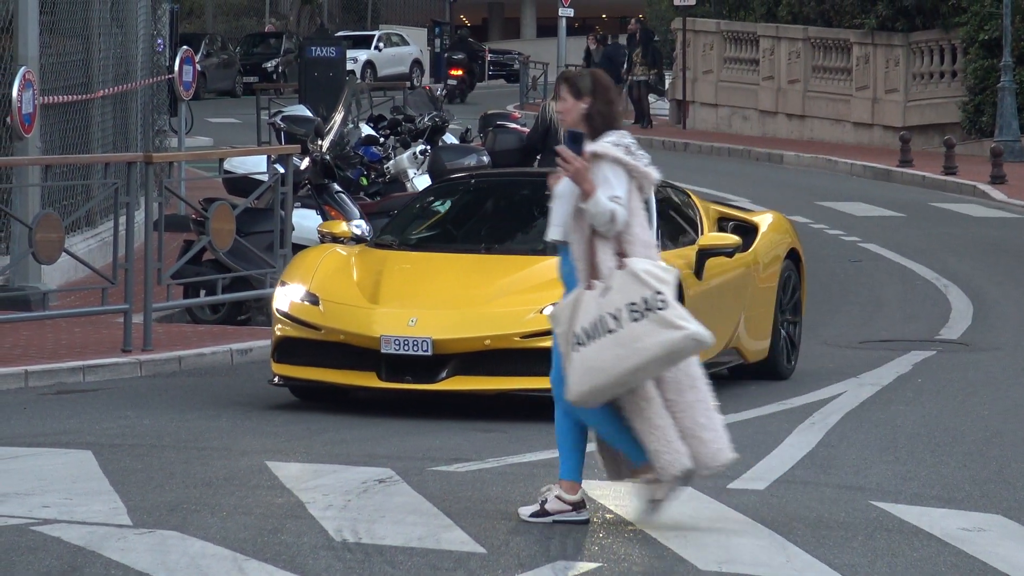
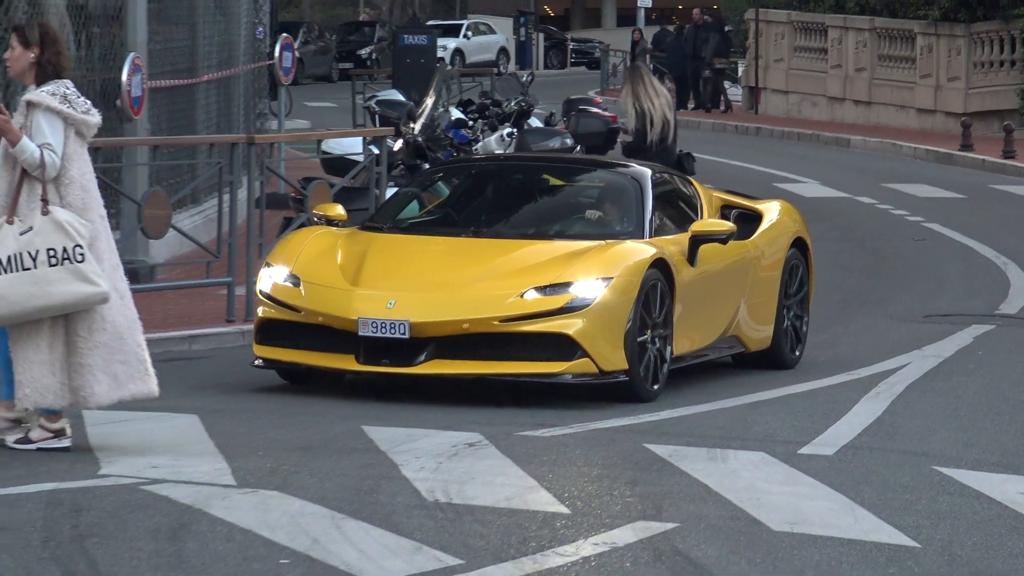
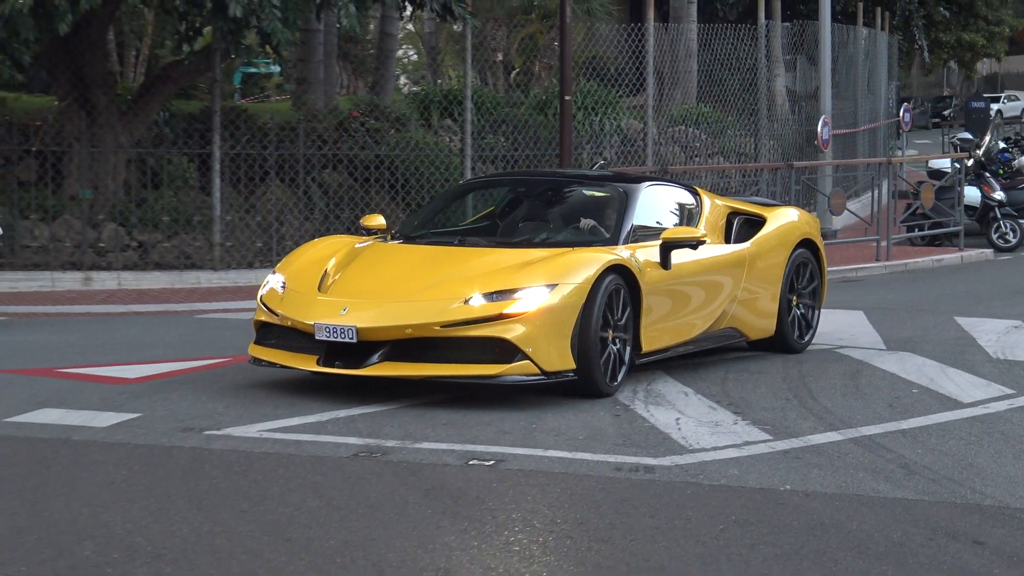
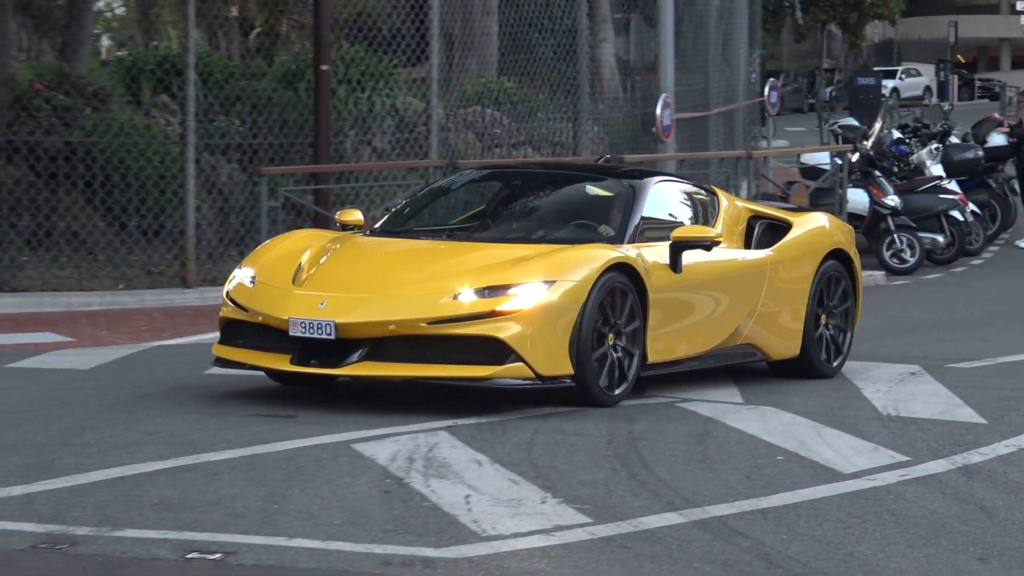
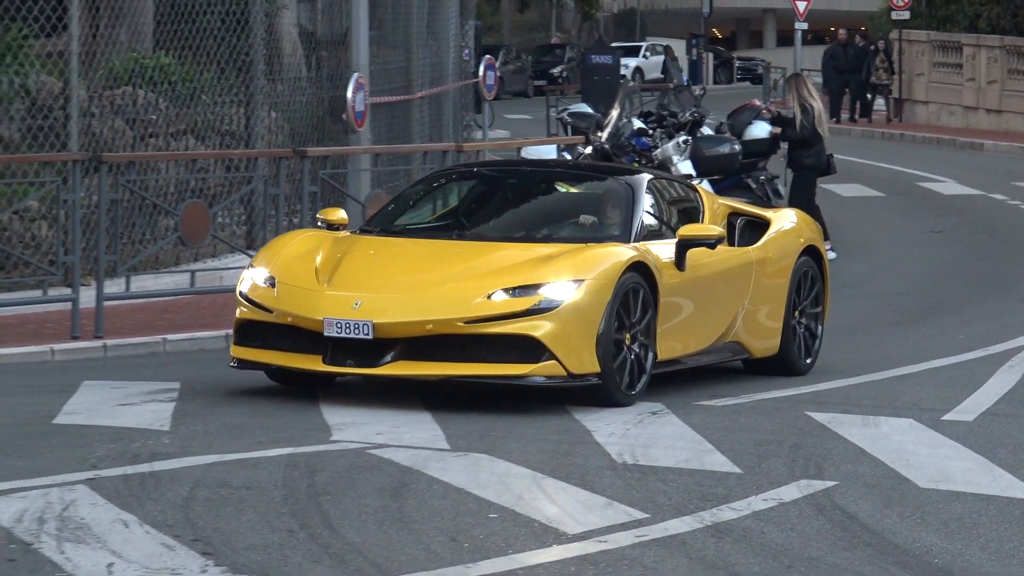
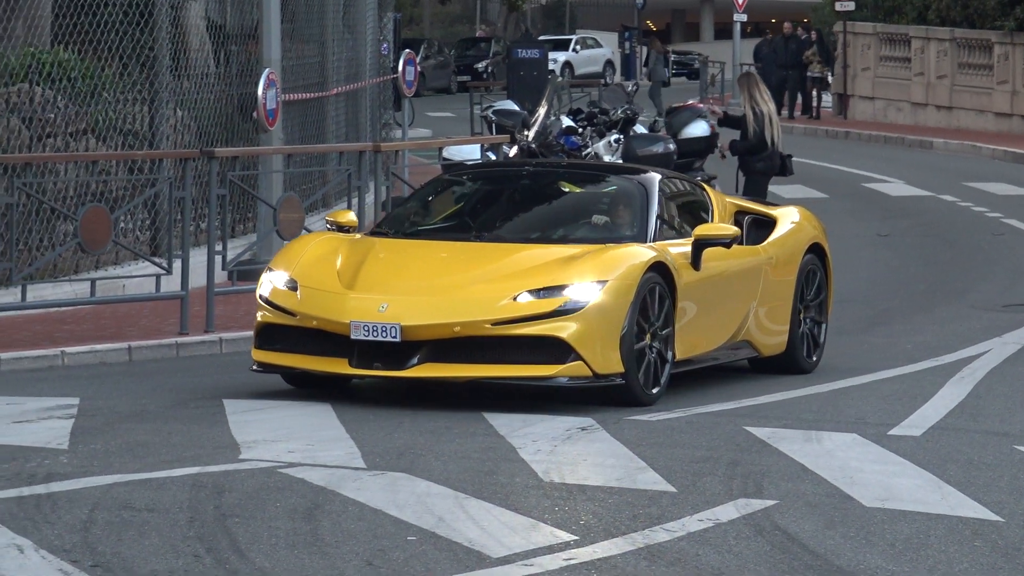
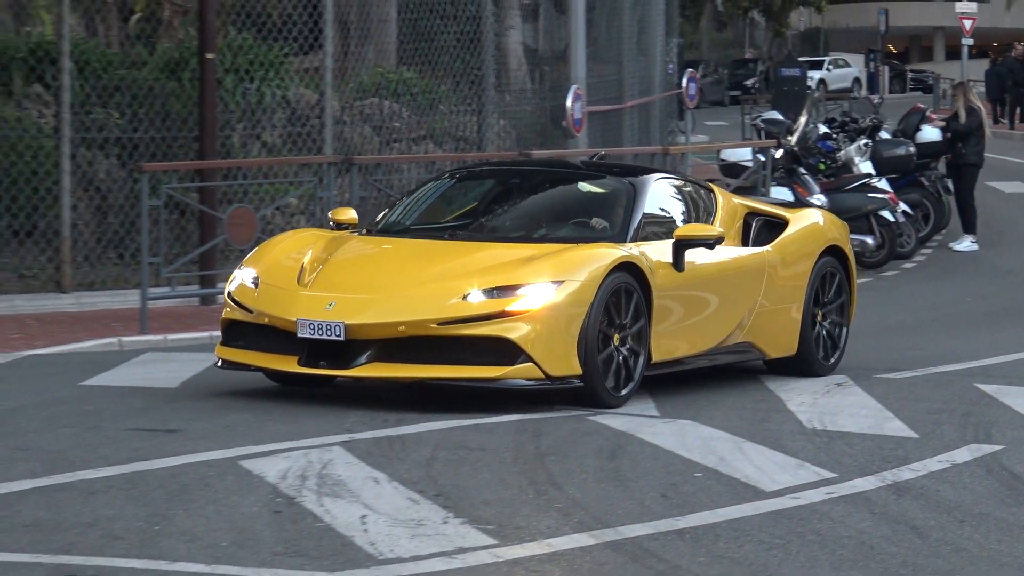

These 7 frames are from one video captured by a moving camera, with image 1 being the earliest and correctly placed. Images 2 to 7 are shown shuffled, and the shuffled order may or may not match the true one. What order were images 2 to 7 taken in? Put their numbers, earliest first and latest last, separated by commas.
2, 6, 5, 7, 4, 3
